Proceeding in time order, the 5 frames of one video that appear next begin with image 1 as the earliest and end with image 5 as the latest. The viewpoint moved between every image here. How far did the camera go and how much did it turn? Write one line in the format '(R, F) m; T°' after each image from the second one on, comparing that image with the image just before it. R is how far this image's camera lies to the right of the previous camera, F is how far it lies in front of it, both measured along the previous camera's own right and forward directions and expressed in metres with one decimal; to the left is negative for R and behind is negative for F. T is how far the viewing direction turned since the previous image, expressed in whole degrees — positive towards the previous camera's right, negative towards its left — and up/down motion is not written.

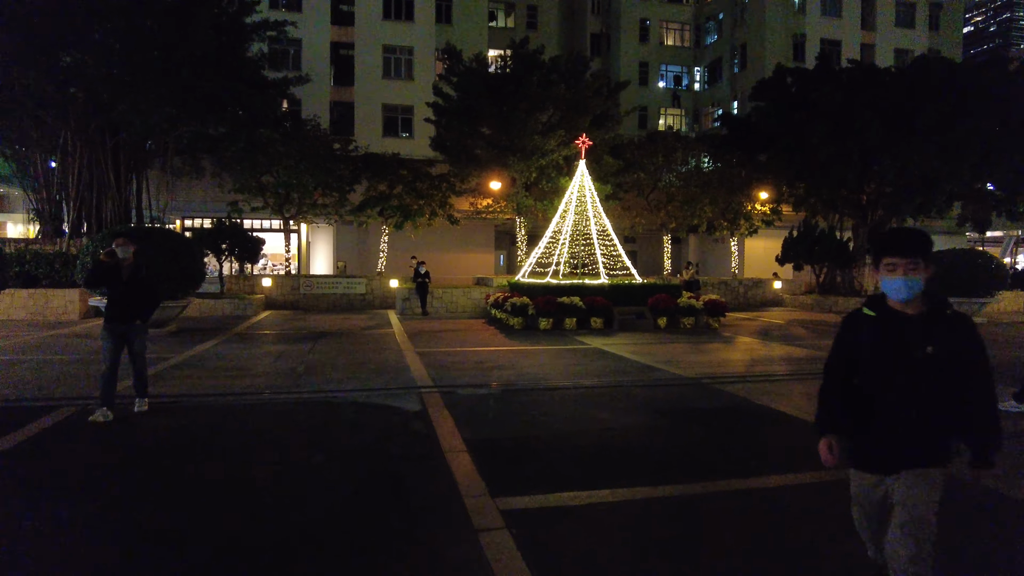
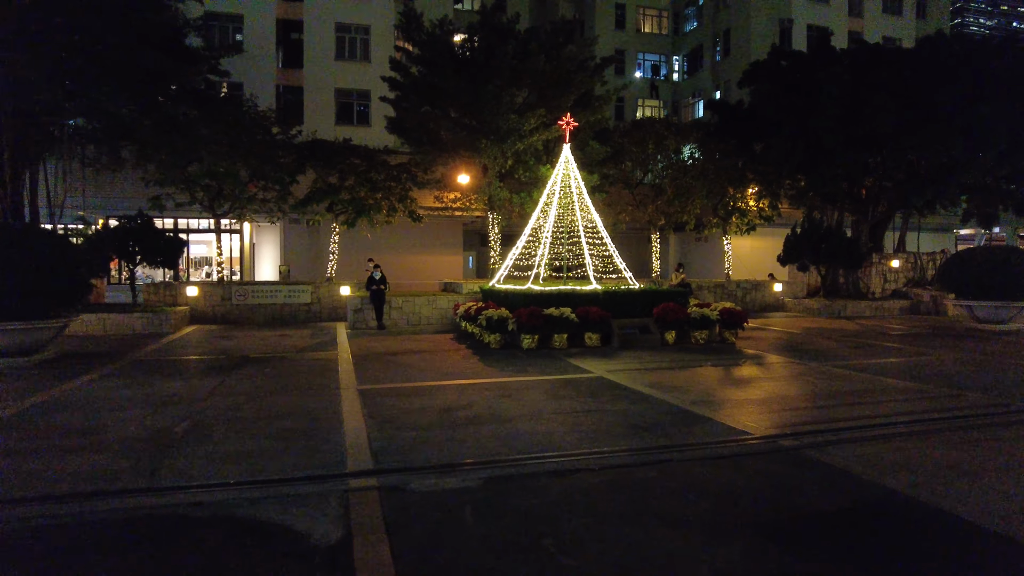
(-0.1, +3.1) m; +3°
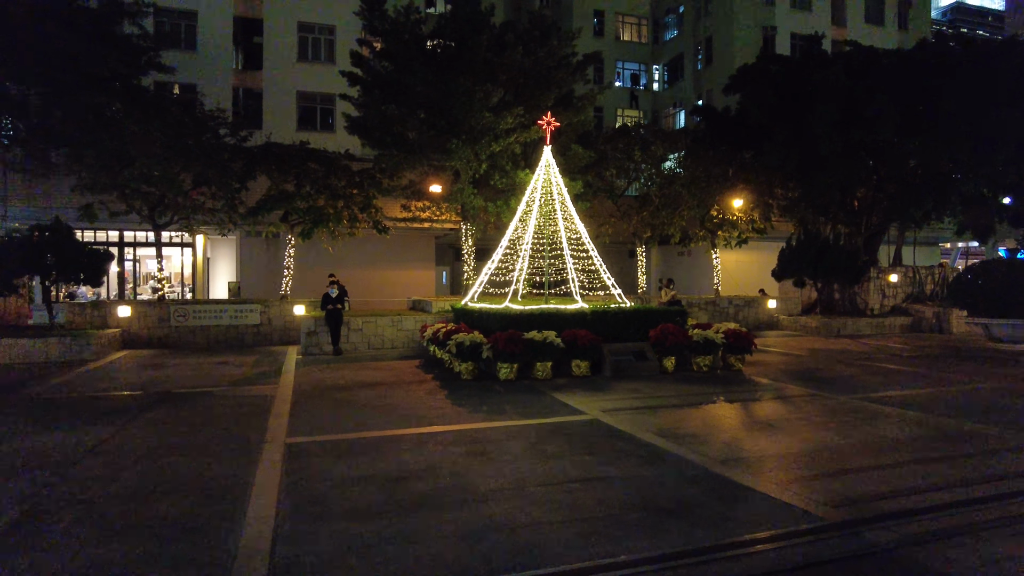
(0.0, +1.8) m; +2°
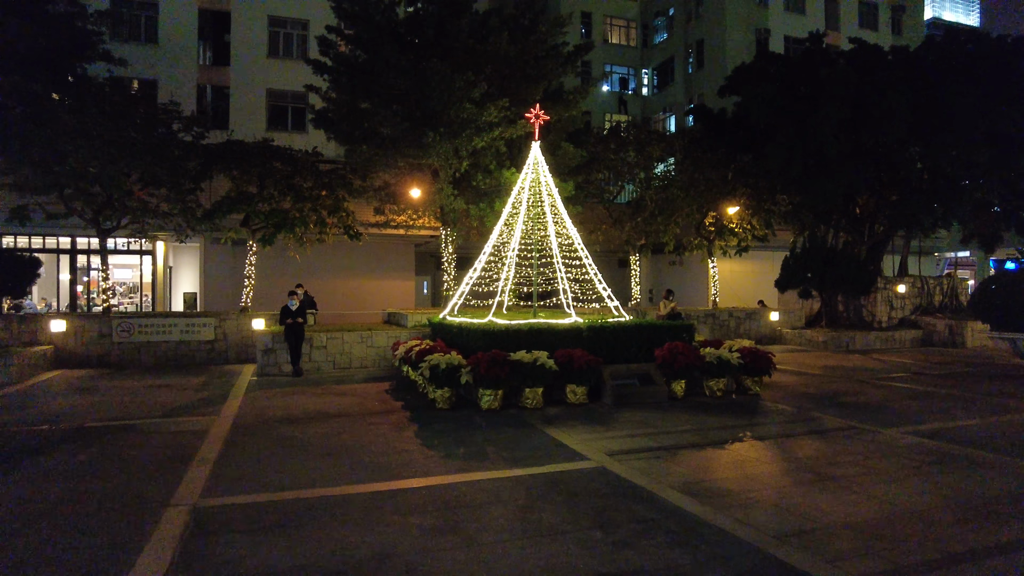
(0.0, +1.6) m; +1°
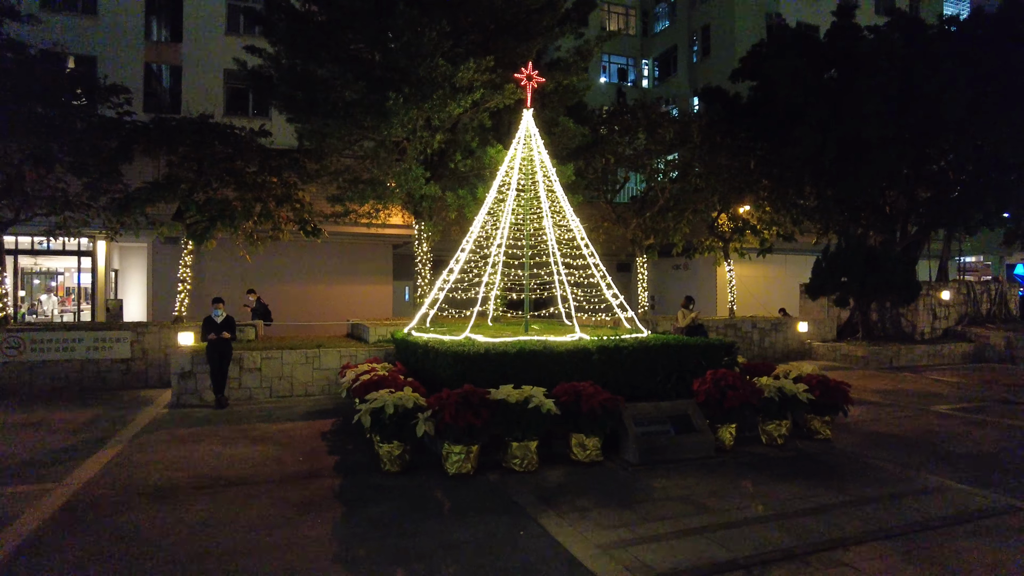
(+0.1, +2.8) m; +1°
